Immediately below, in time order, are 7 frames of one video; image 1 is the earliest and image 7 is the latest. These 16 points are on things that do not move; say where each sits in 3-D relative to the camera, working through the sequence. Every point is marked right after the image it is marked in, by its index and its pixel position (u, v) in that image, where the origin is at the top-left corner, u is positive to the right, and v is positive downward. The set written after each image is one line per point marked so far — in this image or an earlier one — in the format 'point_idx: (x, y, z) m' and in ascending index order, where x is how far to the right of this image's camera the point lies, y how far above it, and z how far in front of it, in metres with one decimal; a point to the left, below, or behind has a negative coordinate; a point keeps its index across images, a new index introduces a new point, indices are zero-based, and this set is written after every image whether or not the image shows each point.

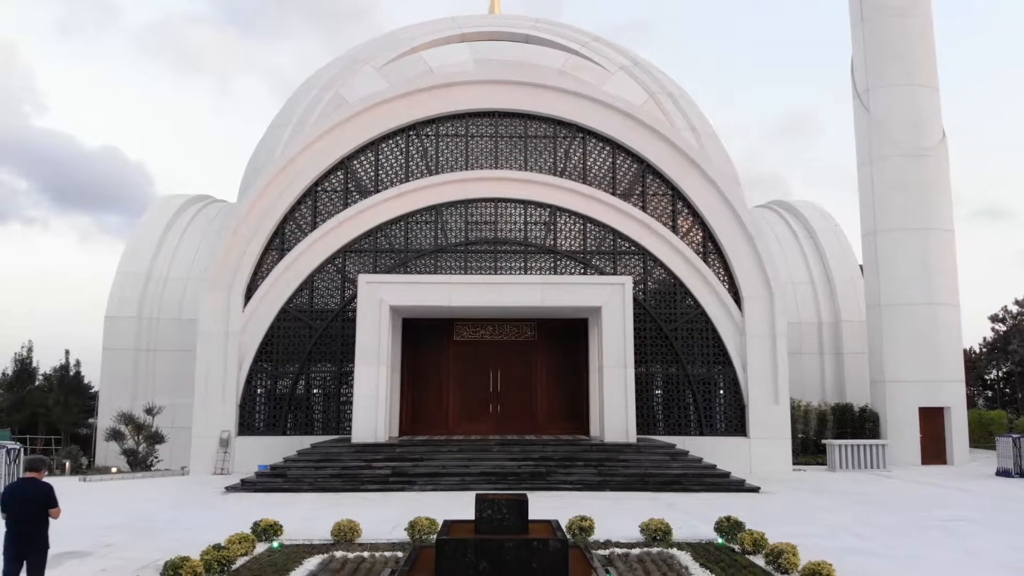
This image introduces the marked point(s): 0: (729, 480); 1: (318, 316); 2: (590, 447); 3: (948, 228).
0: (+2.6, -2.3, +8.8) m
1: (-3.0, -0.4, +11.5) m
2: (+1.0, -2.0, +9.5) m
3: (+7.9, +1.1, +13.3) m
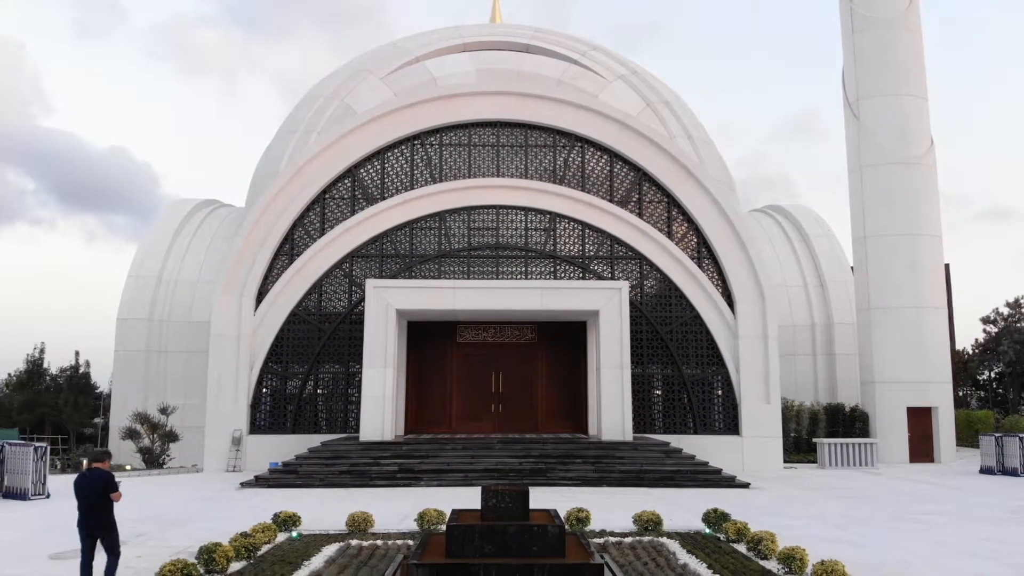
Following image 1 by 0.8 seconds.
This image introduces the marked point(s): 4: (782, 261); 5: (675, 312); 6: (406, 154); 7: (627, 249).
0: (+2.6, -2.3, +9.3) m
1: (-3.0, -0.5, +11.9) m
2: (+1.0, -2.1, +9.9) m
3: (+7.9, +1.0, +13.7) m
4: (+6.0, +0.6, +16.4) m
5: (+2.7, -0.4, +12.1) m
6: (-1.8, +2.2, +12.4) m
7: (+1.9, +0.6, +12.2) m
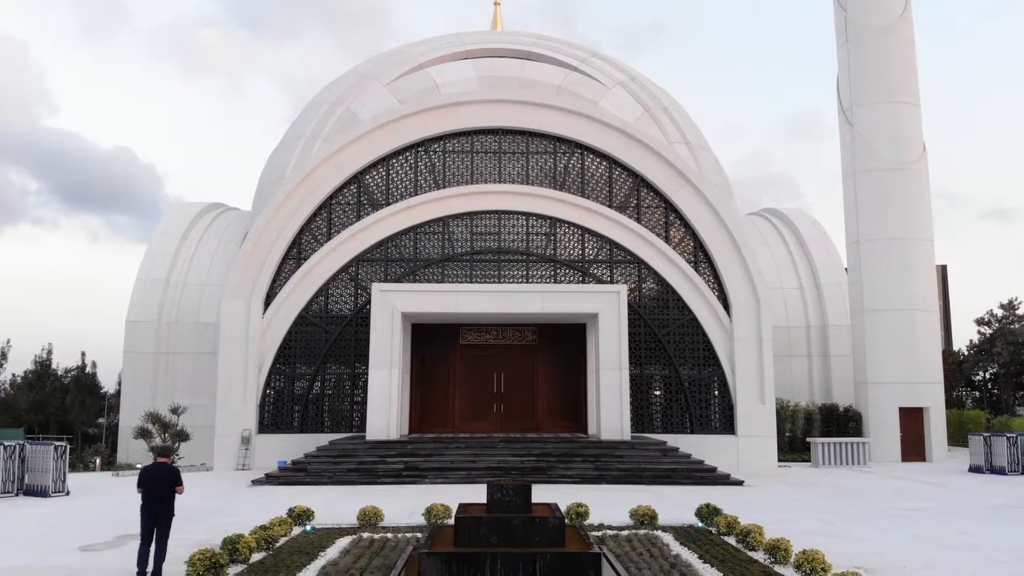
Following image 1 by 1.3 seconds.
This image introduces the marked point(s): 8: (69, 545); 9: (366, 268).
0: (+2.6, -2.4, +9.6) m
1: (-3.0, -0.5, +12.2) m
2: (+1.1, -2.2, +10.2) m
3: (+7.9, +1.0, +14.0) m
4: (+6.0, +0.6, +16.7) m
5: (+2.7, -0.4, +12.4) m
6: (-1.7, +2.2, +12.7) m
7: (+1.9, +0.6, +12.5) m
8: (-3.4, -2.0, +5.6) m
9: (-2.4, +0.3, +12.3) m
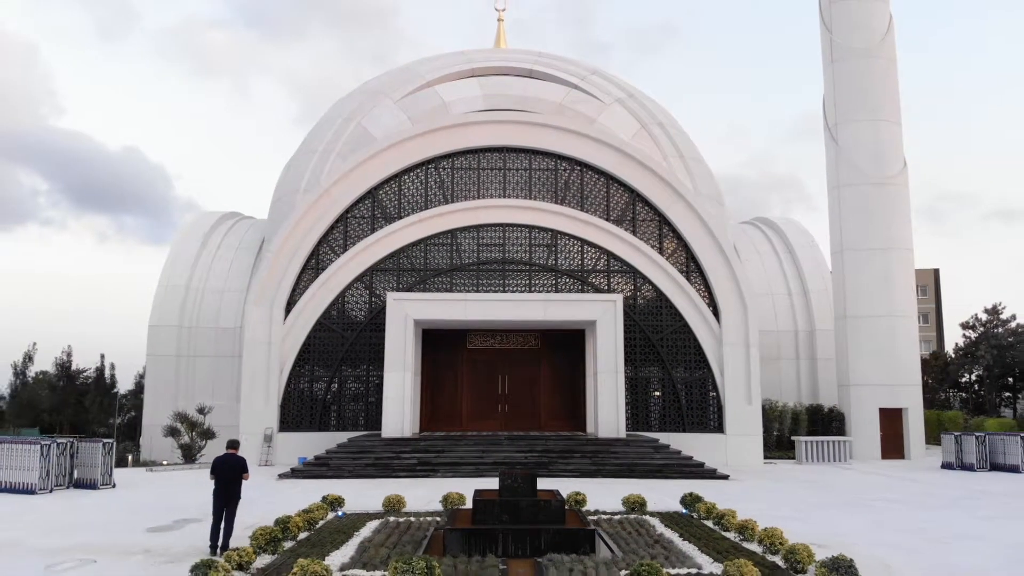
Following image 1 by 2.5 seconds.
0: (+2.7, -2.5, +10.4) m
1: (-2.9, -0.7, +13.1) m
2: (+1.1, -2.3, +11.1) m
3: (+8.0, +0.8, +14.9) m
4: (+6.1, +0.4, +17.6) m
5: (+2.8, -0.6, +13.2) m
6: (-1.7, +2.0, +13.6) m
7: (+2.0, +0.4, +13.3) m
8: (-3.3, -2.1, +6.5) m
9: (-2.4, +0.2, +13.2) m
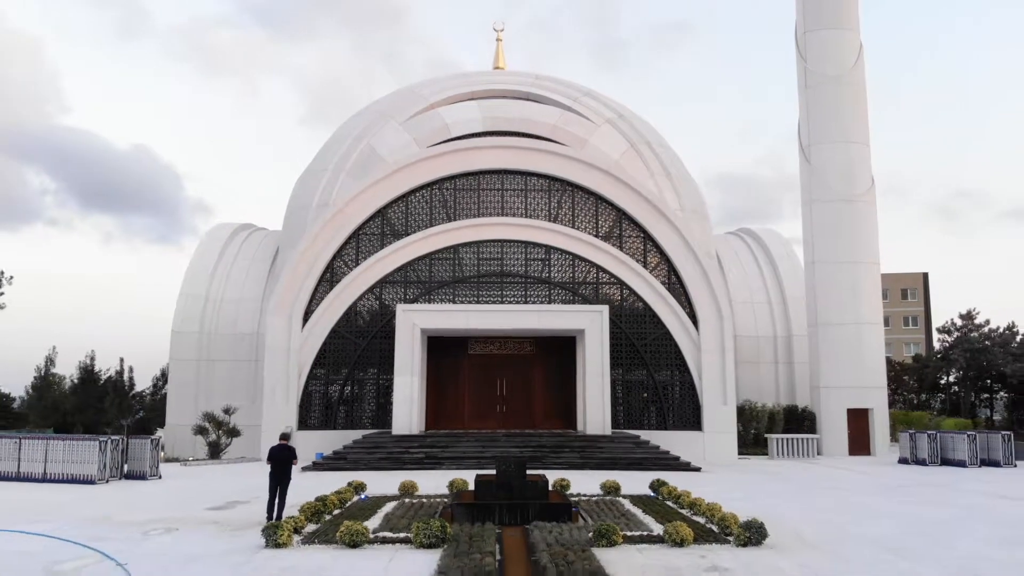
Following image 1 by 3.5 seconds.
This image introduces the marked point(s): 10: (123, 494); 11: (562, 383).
0: (+2.6, -2.8, +11.7) m
1: (-2.9, -0.9, +14.3) m
2: (+1.1, -2.5, +12.4) m
3: (+7.9, +0.6, +16.2) m
4: (+6.1, +0.2, +18.9) m
5: (+2.7, -0.8, +14.5) m
6: (-1.7, +1.8, +14.9) m
7: (+1.9, +0.2, +14.6) m
8: (-3.4, -2.3, +7.8) m
9: (-2.4, 0.0, +14.5) m
10: (-4.6, -2.5, +8.8) m
11: (+1.0, -2.0, +15.2) m
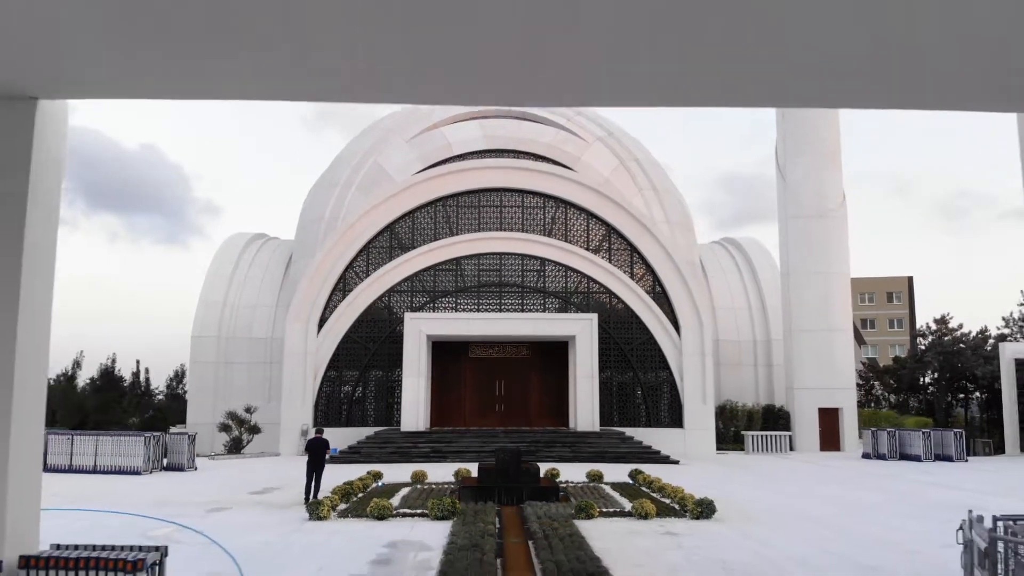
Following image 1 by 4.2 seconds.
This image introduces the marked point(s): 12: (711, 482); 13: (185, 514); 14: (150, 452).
0: (+2.6, -3.0, +13.0) m
1: (-3.0, -1.1, +15.6) m
2: (+1.0, -2.7, +13.7) m
3: (+7.9, +0.4, +17.5) m
4: (+6.0, 0.0, +20.2) m
5: (+2.7, -1.0, +15.8) m
6: (-1.8, +1.6, +16.1) m
7: (+1.9, 0.0, +15.9) m
8: (-3.4, -2.5, +9.1) m
9: (-2.5, -0.2, +15.8) m
10: (-4.7, -2.6, +10.1) m
11: (+1.0, -2.2, +16.5) m
12: (+3.0, -2.9, +11.2) m
13: (-3.3, -2.3, +7.5) m
14: (-5.6, -2.5, +11.4) m
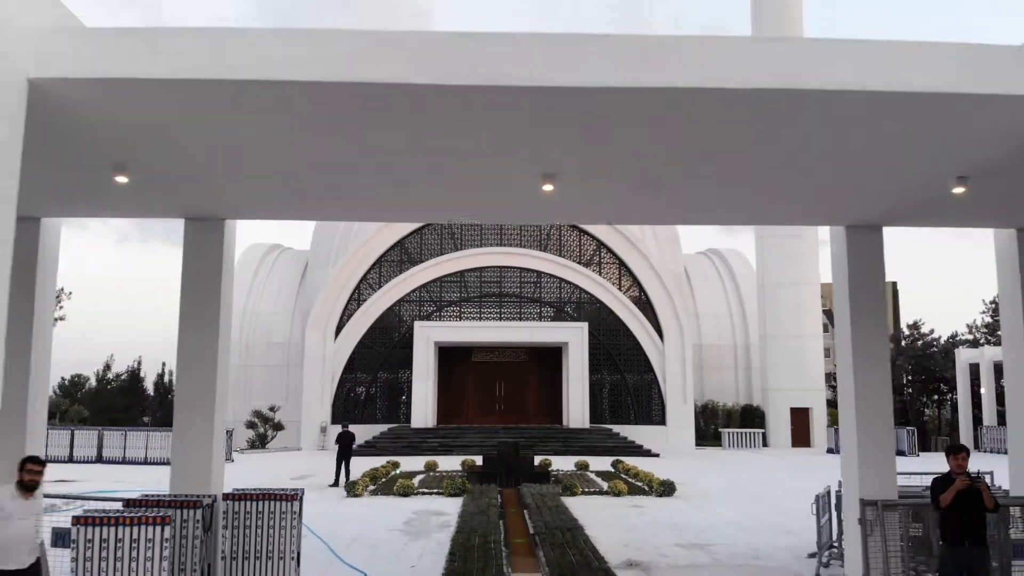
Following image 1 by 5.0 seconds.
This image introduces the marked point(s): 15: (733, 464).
0: (+2.6, -3.2, +14.6) m
1: (-3.0, -1.3, +17.2) m
2: (+1.0, -3.0, +15.3) m
3: (+7.8, +0.1, +19.1) m
4: (+6.0, -0.3, +21.8) m
5: (+2.6, -1.3, +17.4) m
6: (-1.8, +1.4, +17.7) m
7: (+1.9, -0.2, +17.5) m
8: (-3.4, -2.7, +10.7) m
9: (-2.5, -0.4, +17.4) m
10: (-4.7, -2.9, +11.7) m
11: (+0.9, -2.4, +18.1) m
12: (+3.0, -3.2, +12.8) m
13: (-3.3, -2.5, +9.1) m
14: (-5.6, -2.8, +13.0) m
15: (+4.3, -3.4, +14.3) m
